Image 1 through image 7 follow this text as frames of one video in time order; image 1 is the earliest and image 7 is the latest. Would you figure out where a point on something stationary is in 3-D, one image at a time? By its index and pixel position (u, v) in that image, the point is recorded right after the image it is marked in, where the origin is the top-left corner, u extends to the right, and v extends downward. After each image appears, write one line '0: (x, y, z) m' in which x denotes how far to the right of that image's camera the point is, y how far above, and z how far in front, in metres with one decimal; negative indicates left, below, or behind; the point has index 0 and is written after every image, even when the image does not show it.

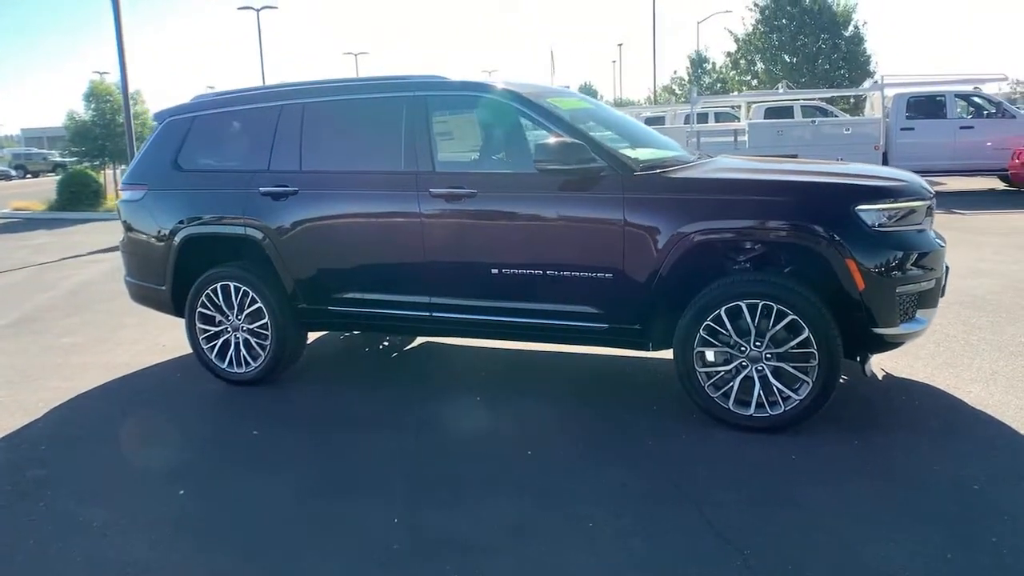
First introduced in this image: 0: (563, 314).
0: (+0.3, -0.2, +5.2) m
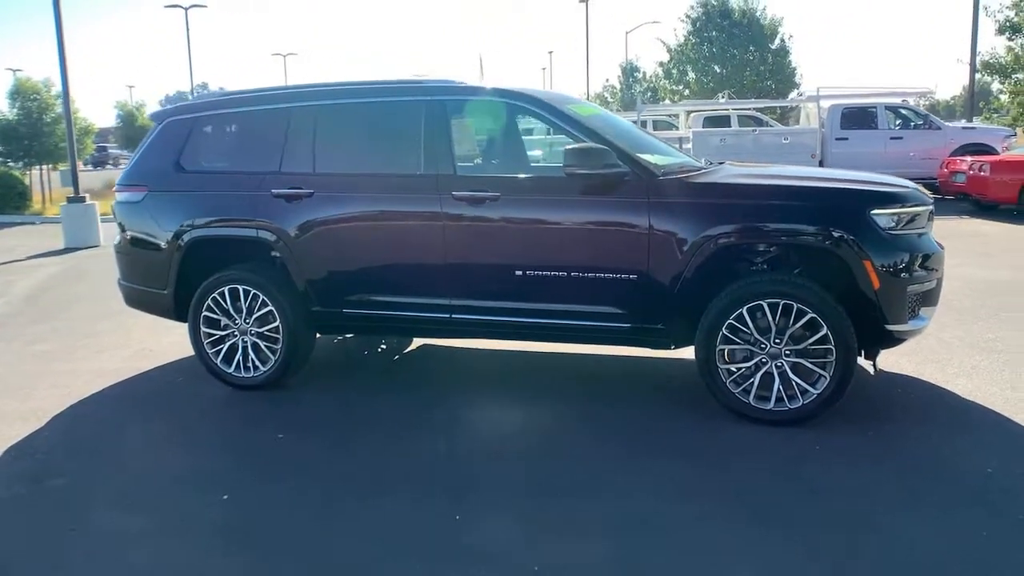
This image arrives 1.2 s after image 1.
0: (+0.5, -0.2, +5.3) m
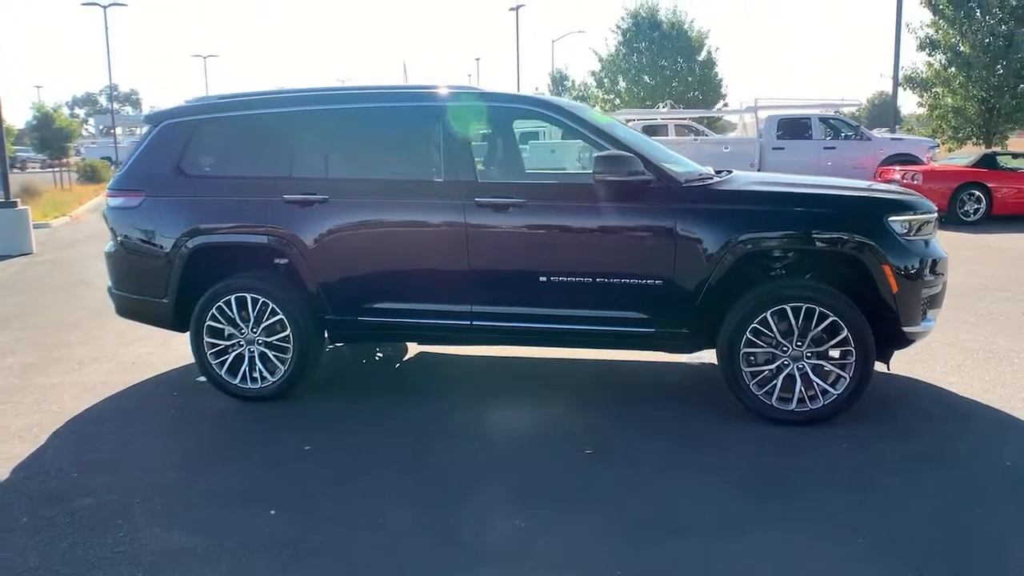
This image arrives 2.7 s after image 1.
0: (+0.6, -0.2, +5.4) m
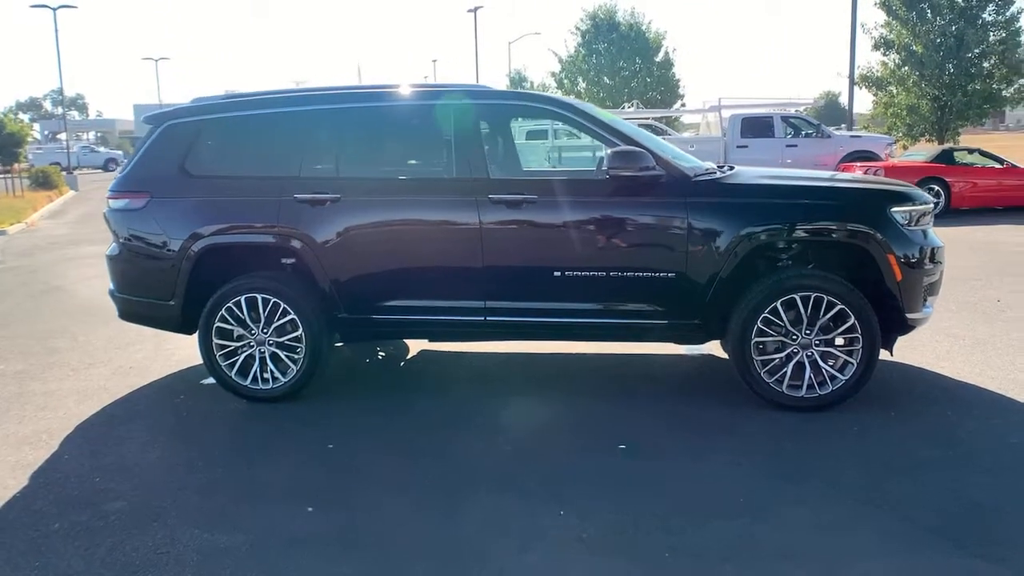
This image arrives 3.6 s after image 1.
0: (+0.7, -0.2, +5.5) m
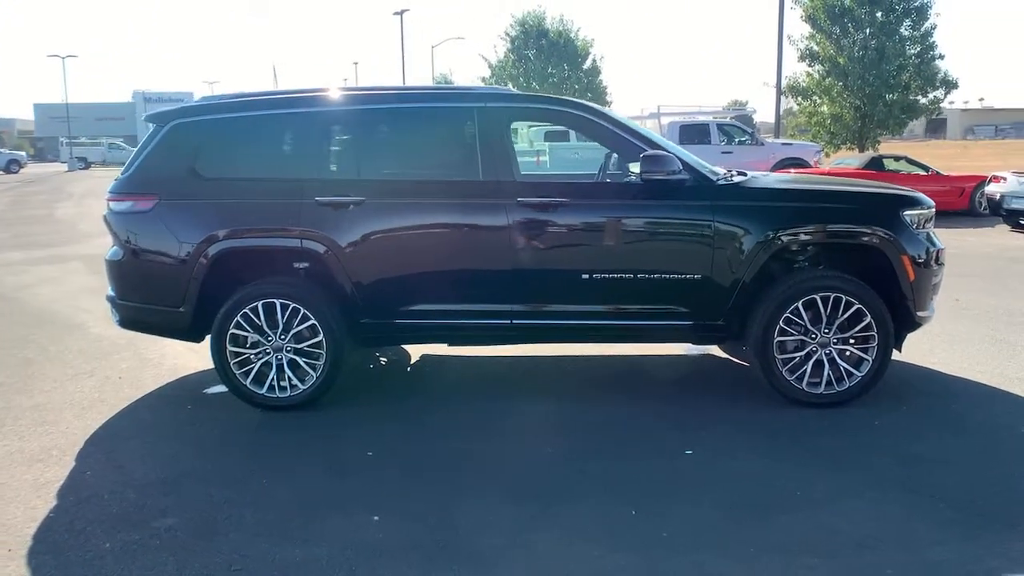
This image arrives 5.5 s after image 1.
0: (+0.9, -0.2, +5.5) m
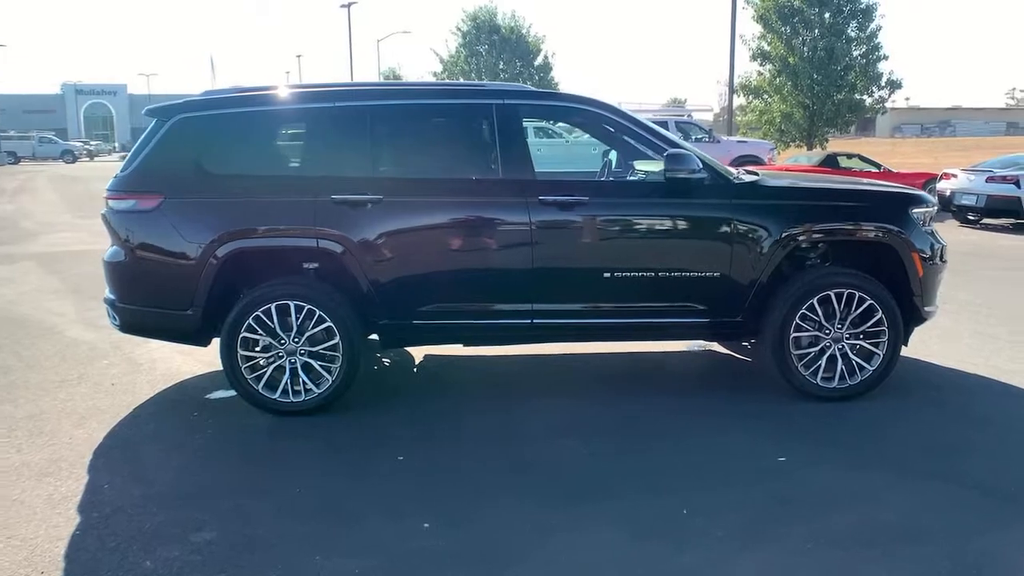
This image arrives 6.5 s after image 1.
0: (+1.0, -0.2, +5.5) m
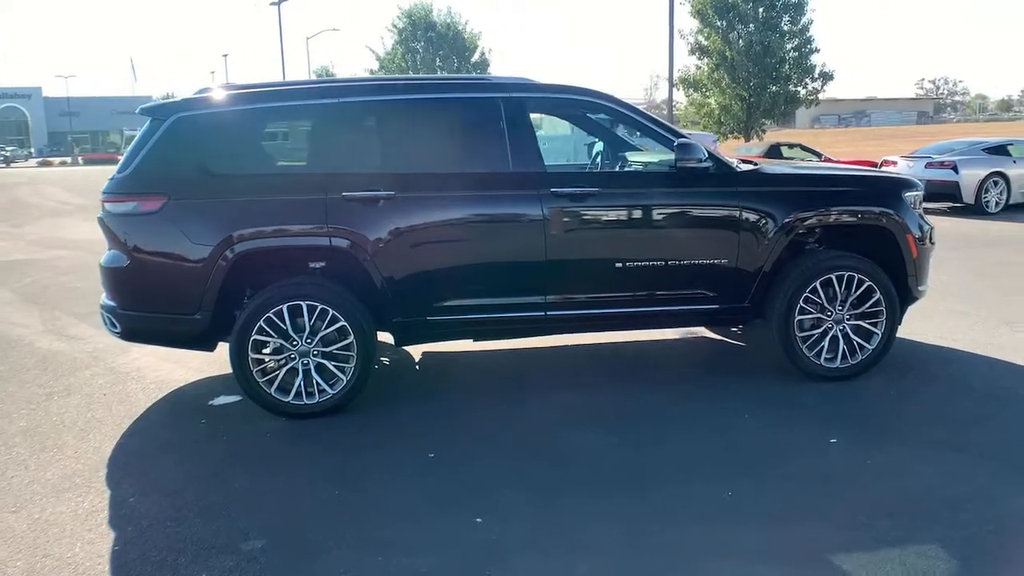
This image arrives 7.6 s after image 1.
0: (+1.1, -0.1, +5.6) m
